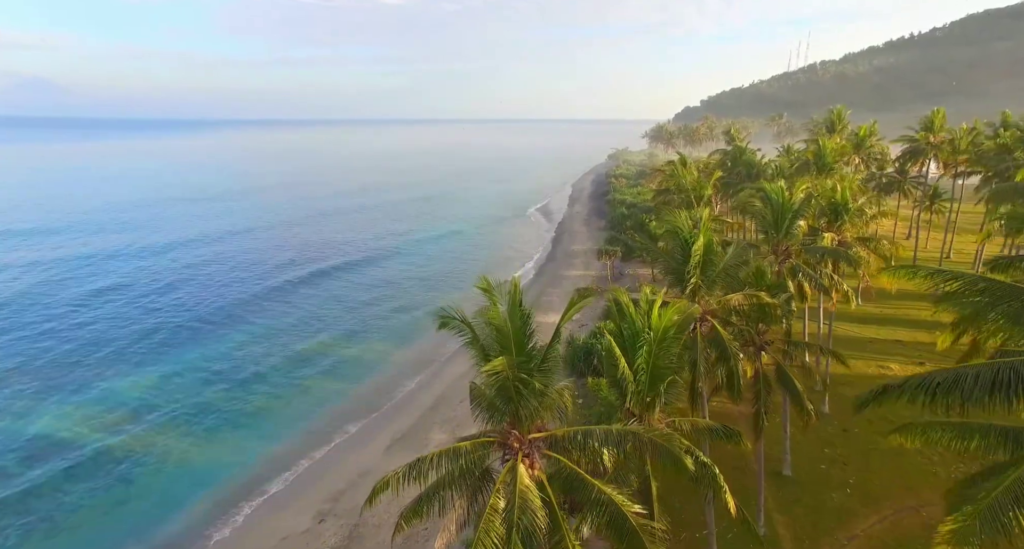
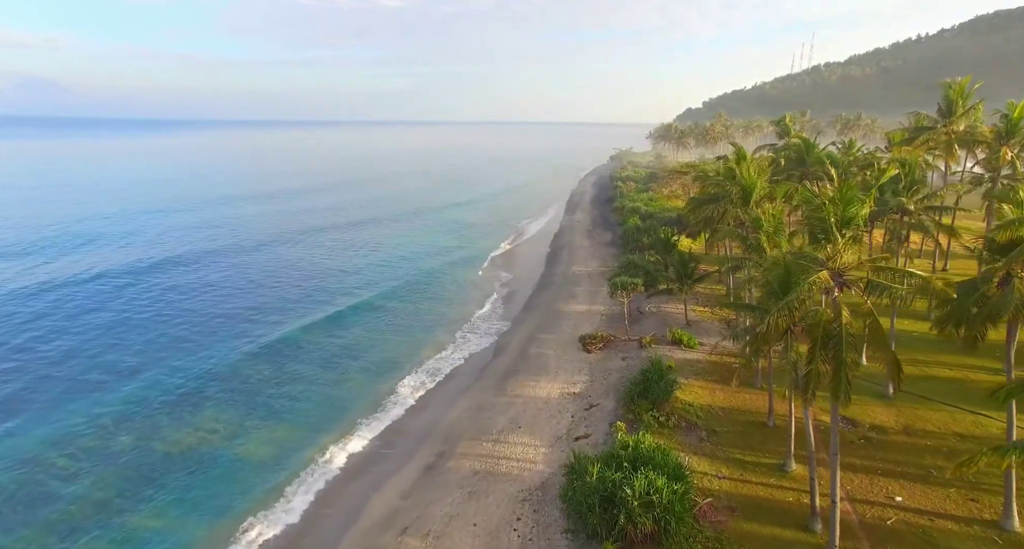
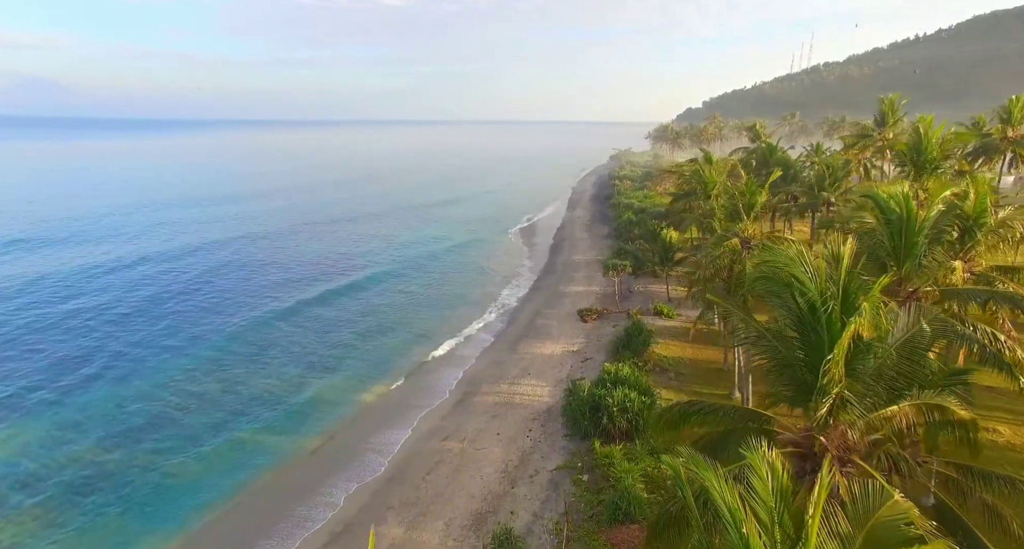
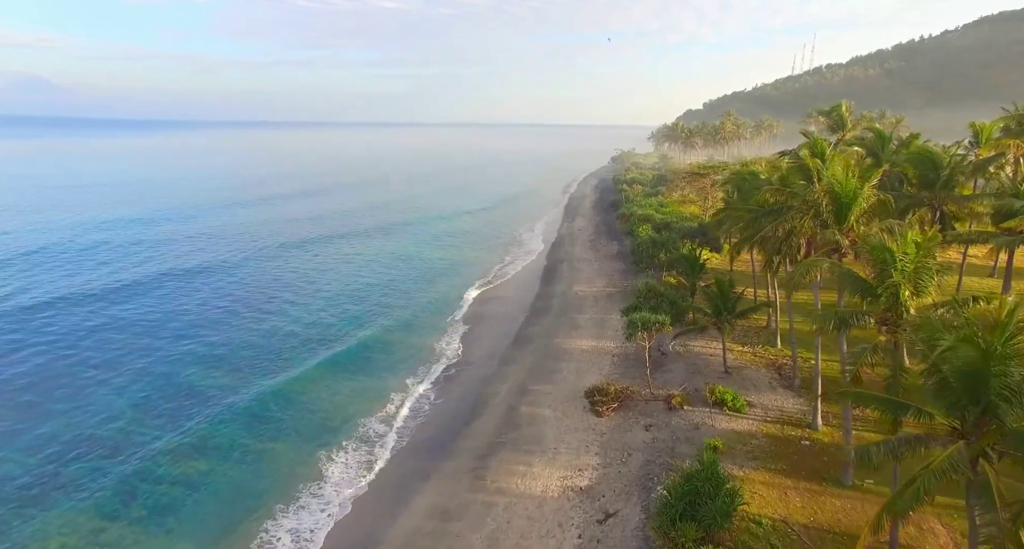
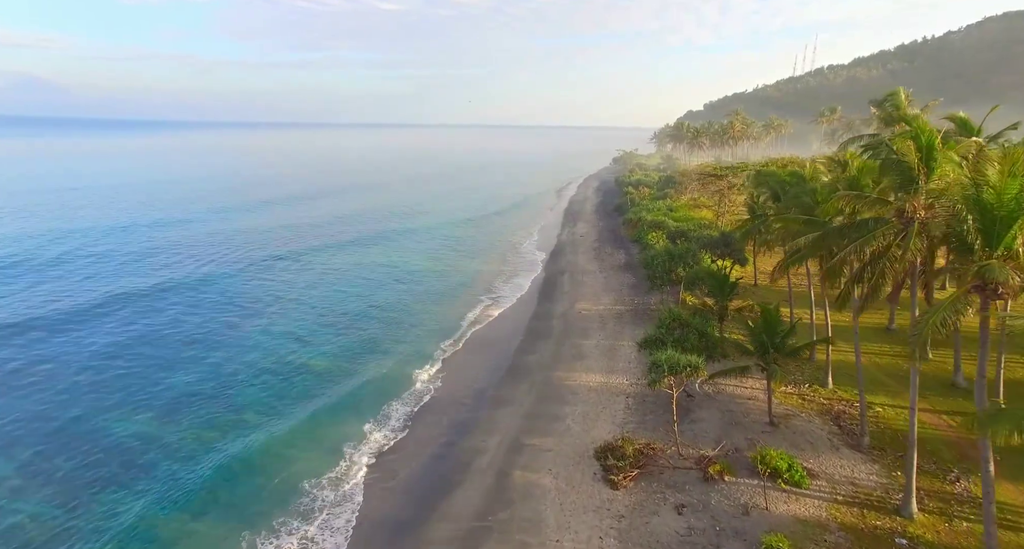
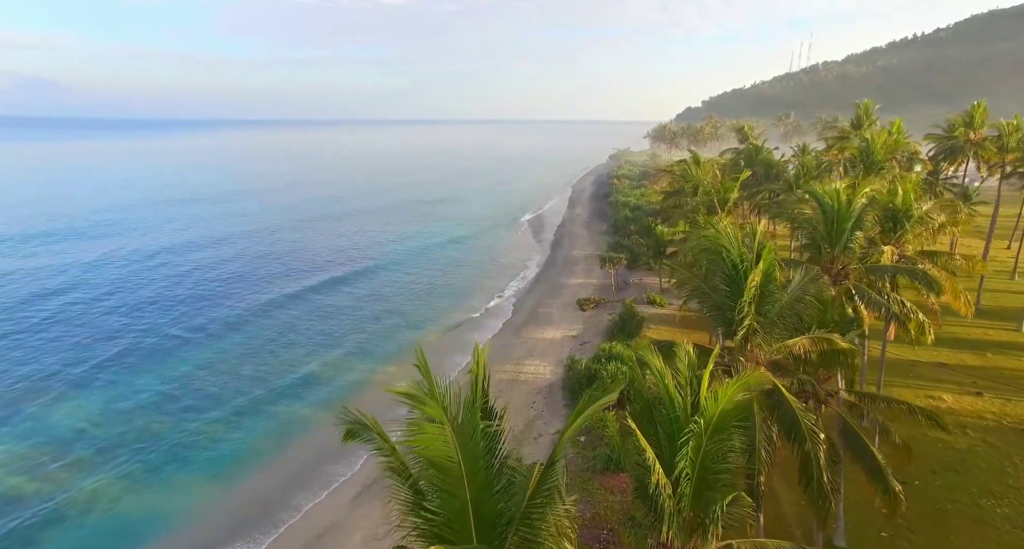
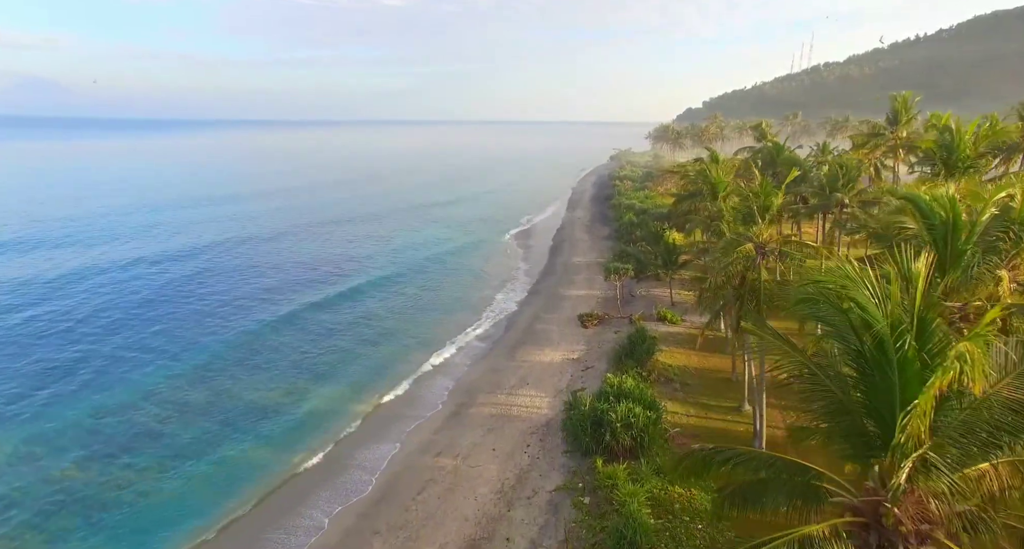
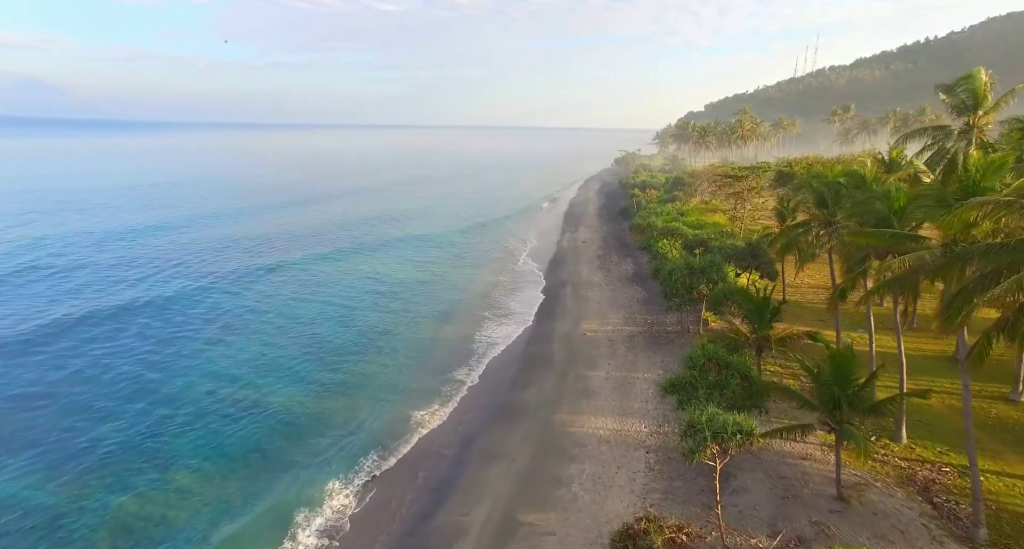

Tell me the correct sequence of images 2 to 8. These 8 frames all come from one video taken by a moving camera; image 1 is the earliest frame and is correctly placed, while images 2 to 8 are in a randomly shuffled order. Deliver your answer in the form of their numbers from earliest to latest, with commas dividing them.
6, 3, 7, 2, 4, 5, 8
